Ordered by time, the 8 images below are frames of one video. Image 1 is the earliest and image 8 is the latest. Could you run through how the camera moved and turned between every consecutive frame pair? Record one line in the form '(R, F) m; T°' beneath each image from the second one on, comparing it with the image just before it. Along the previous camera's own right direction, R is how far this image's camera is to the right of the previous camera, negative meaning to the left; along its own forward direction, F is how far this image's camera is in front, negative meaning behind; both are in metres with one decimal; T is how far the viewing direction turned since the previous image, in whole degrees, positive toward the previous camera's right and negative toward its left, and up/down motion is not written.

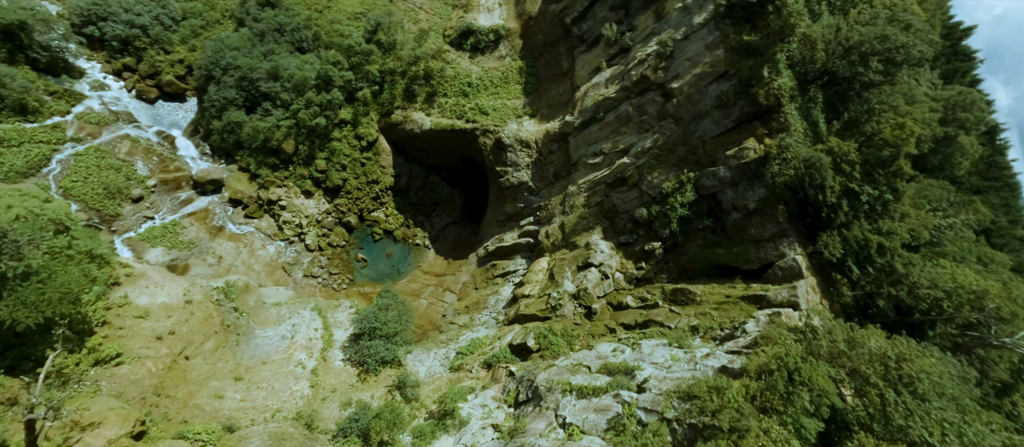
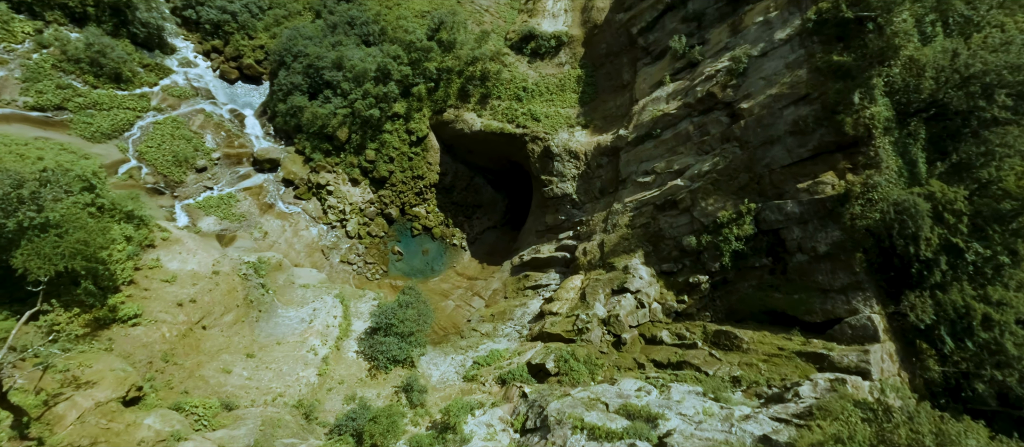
(+0.4, +0.7) m; -7°
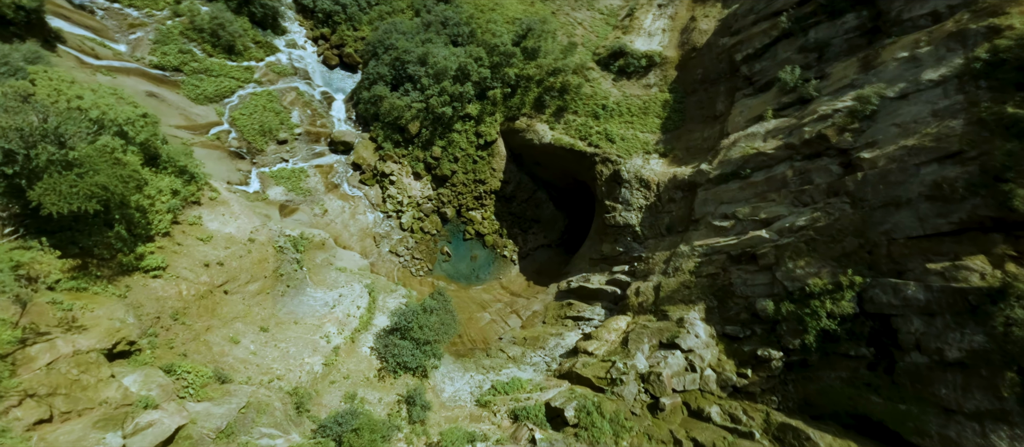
(+0.5, +1.1) m; -10°
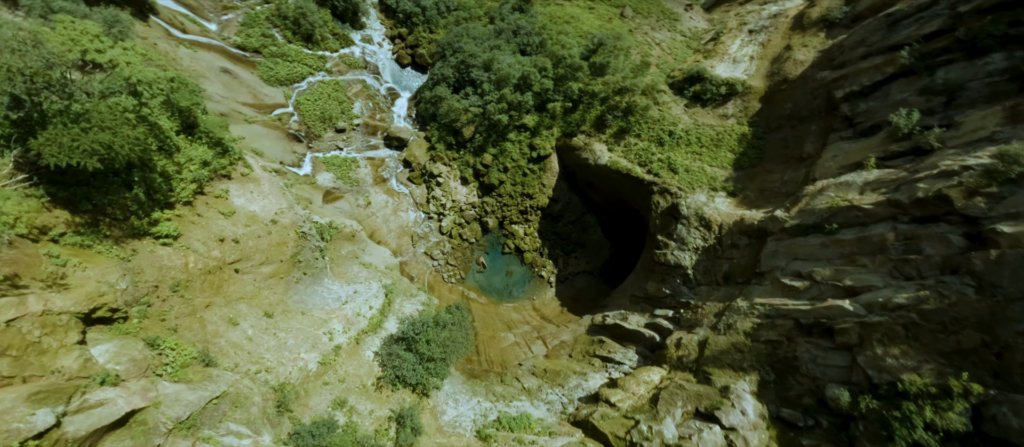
(+0.5, +1.0) m; -8°
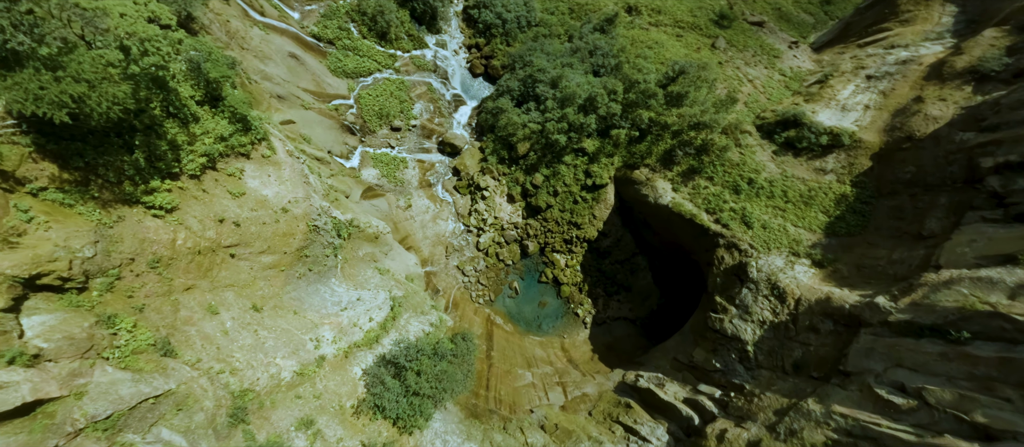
(+0.6, +1.4) m; -8°
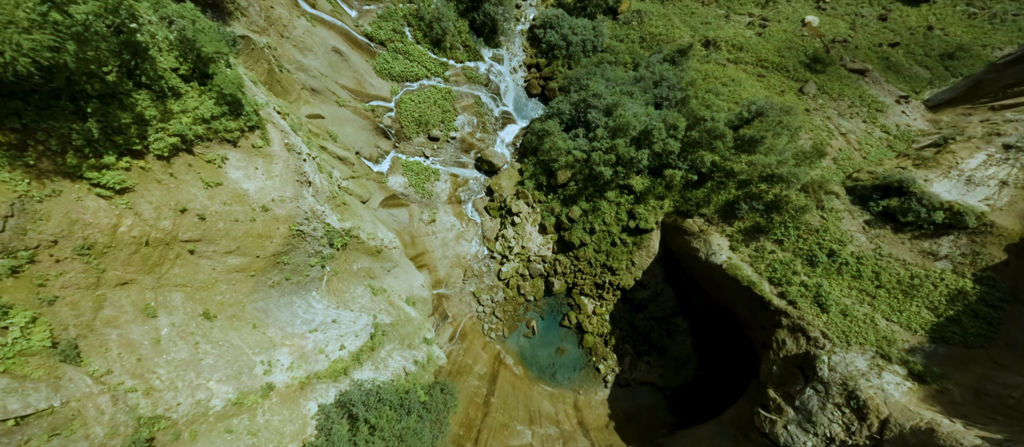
(+0.7, +1.6) m; -7°
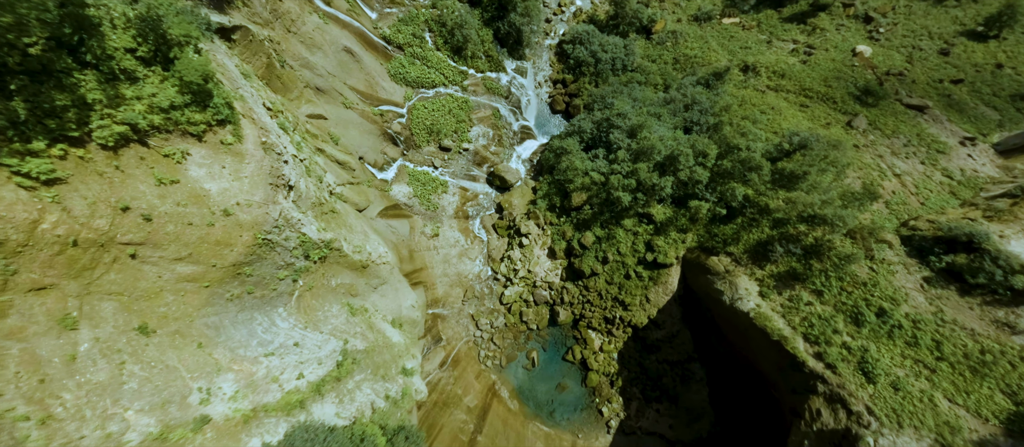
(+0.5, +1.1) m; -3°
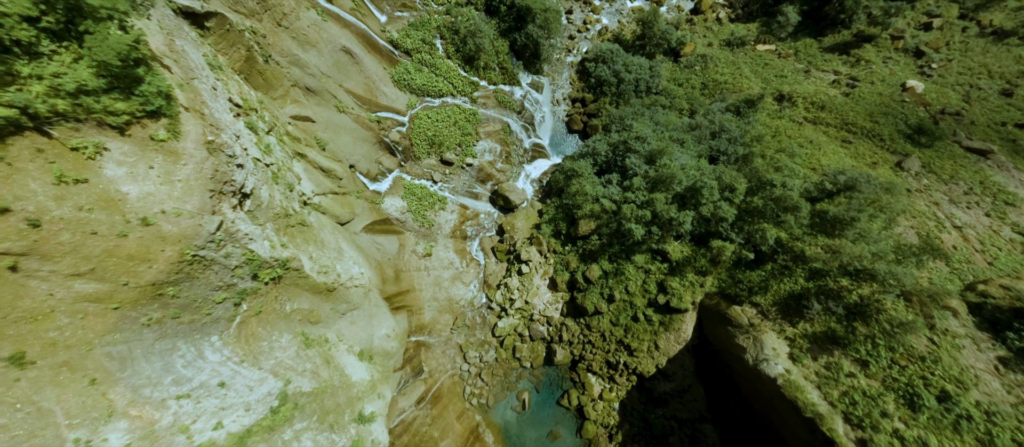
(+0.5, +1.4) m; -2°
